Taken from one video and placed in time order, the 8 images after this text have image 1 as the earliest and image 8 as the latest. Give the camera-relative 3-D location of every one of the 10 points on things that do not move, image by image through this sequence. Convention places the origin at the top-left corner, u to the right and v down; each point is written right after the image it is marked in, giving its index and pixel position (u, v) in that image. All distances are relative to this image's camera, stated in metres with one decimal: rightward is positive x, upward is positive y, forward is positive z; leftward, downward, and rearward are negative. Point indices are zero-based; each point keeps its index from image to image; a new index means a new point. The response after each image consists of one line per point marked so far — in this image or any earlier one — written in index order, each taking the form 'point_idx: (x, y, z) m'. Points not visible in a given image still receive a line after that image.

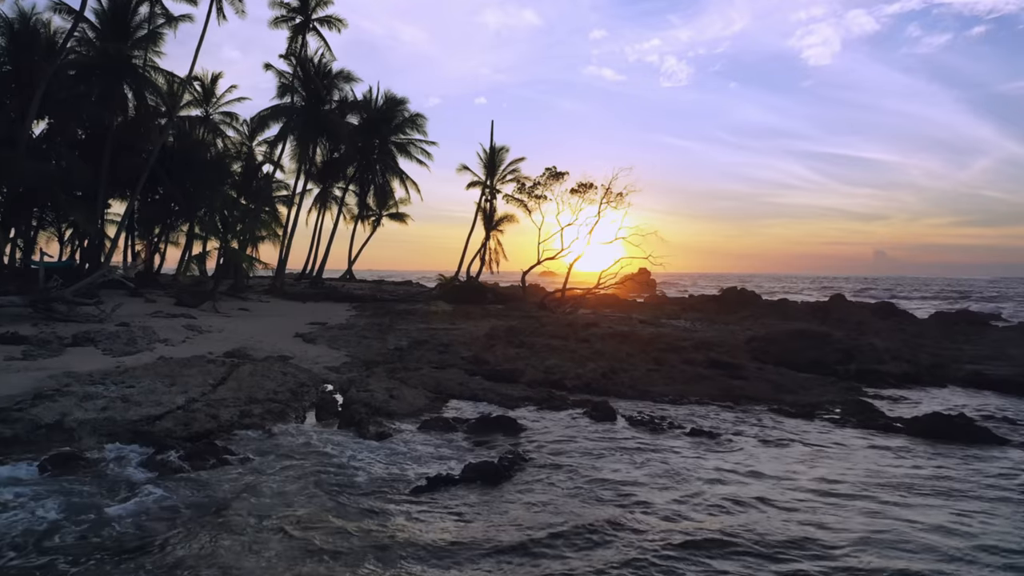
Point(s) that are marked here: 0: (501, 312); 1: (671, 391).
0: (-0.3, -0.7, +19.3) m
1: (+2.4, -1.6, +11.6) m
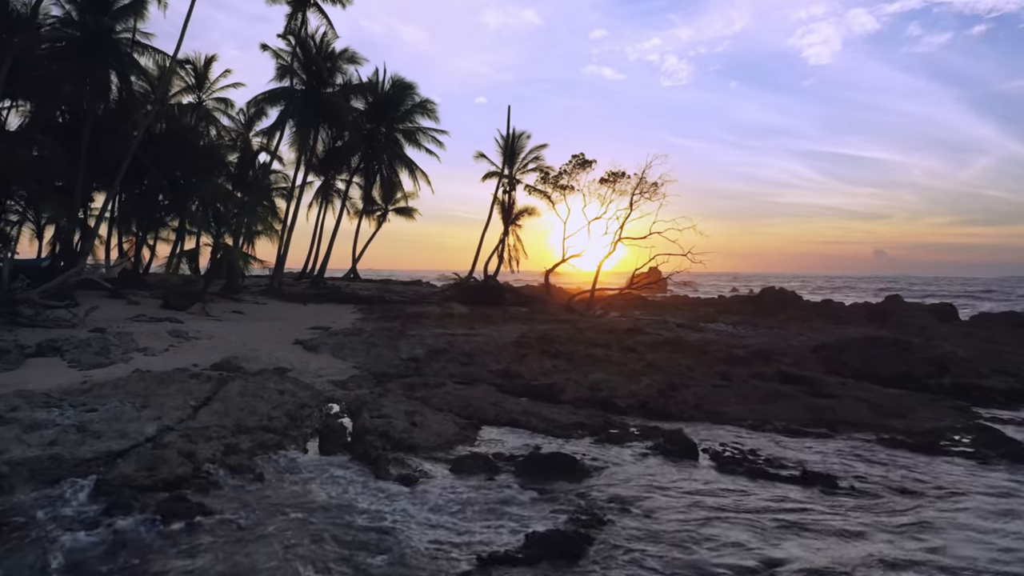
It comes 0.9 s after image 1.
0: (+0.3, -0.7, +17.3) m
1: (+3.0, -1.6, +9.6) m
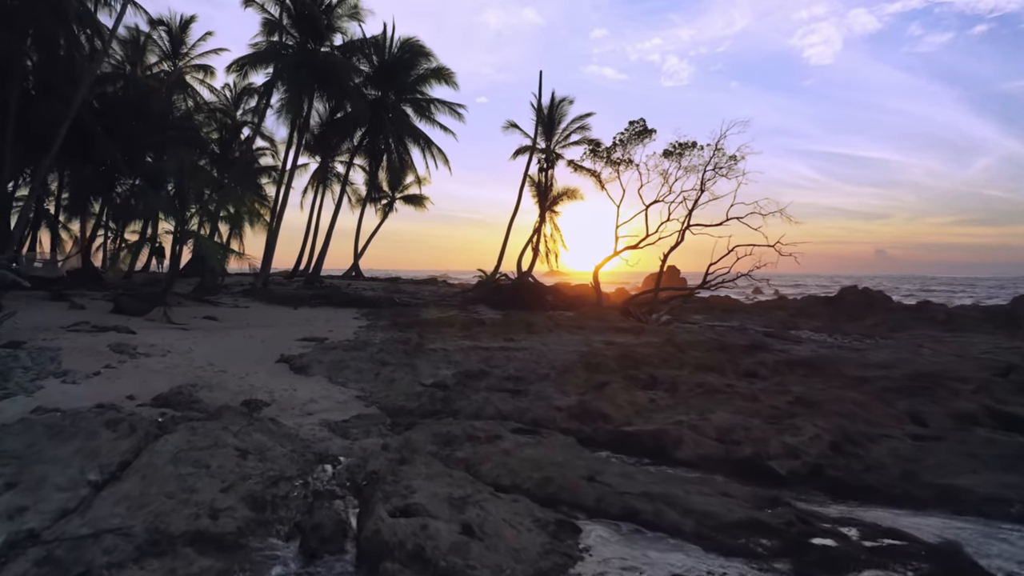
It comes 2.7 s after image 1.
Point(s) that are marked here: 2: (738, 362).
0: (+1.1, -0.7, +13.6) m
1: (+3.8, -1.6, +5.8) m
2: (+2.7, -0.9, +9.1) m
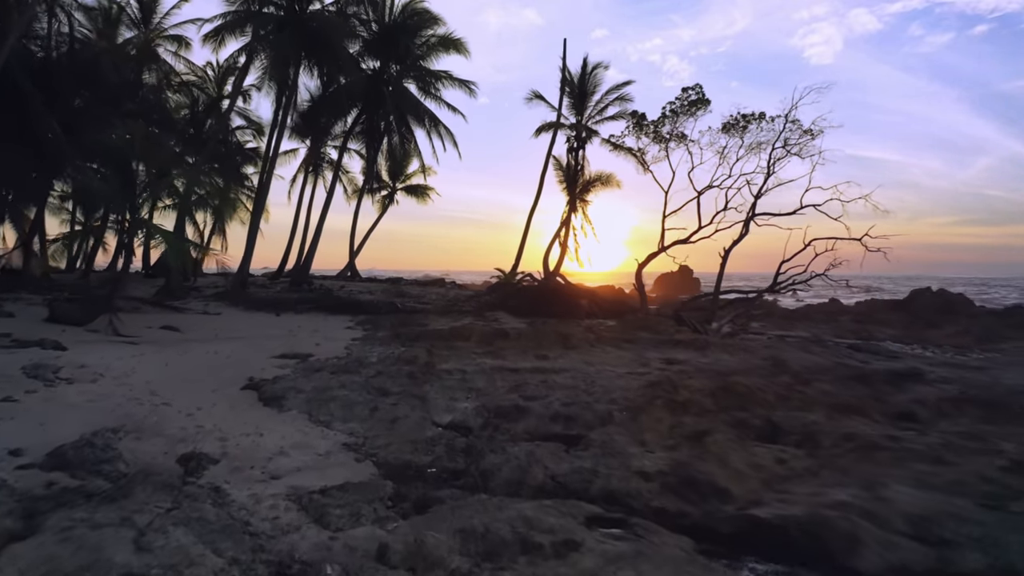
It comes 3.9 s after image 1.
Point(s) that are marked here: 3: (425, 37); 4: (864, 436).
0: (+1.6, -0.8, +10.9) m
1: (+4.3, -1.6, +3.2) m
2: (+3.2, -0.9, +6.5) m
3: (-2.1, +6.0, +18.0) m
4: (+2.6, -1.1, +5.7) m
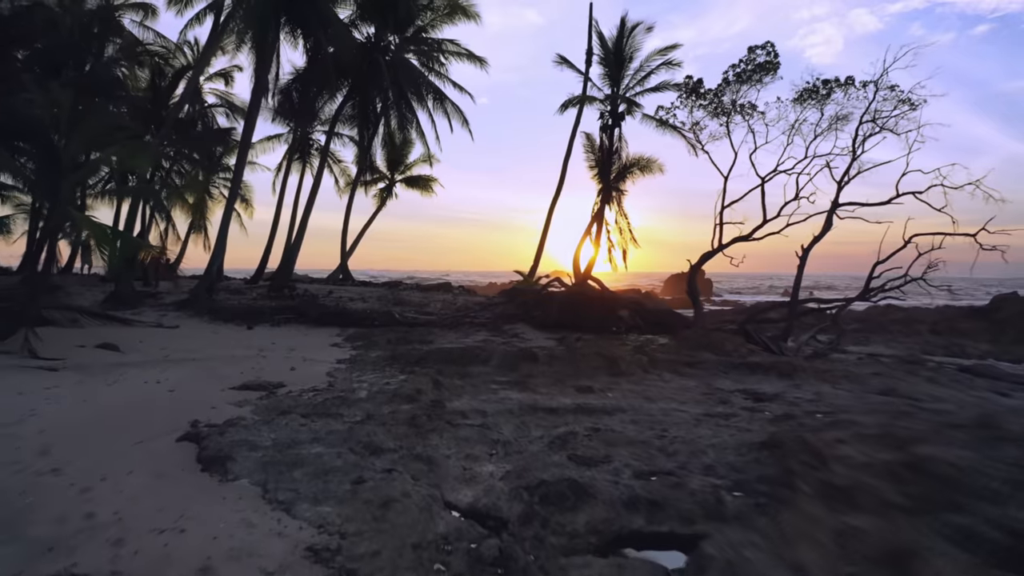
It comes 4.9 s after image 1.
0: (+1.9, -0.9, +8.5) m
1: (+4.6, -1.7, +0.8) m
2: (+3.5, -1.0, +4.1) m
3: (-1.7, +5.9, +15.6) m
4: (+3.0, -1.2, +3.2) m
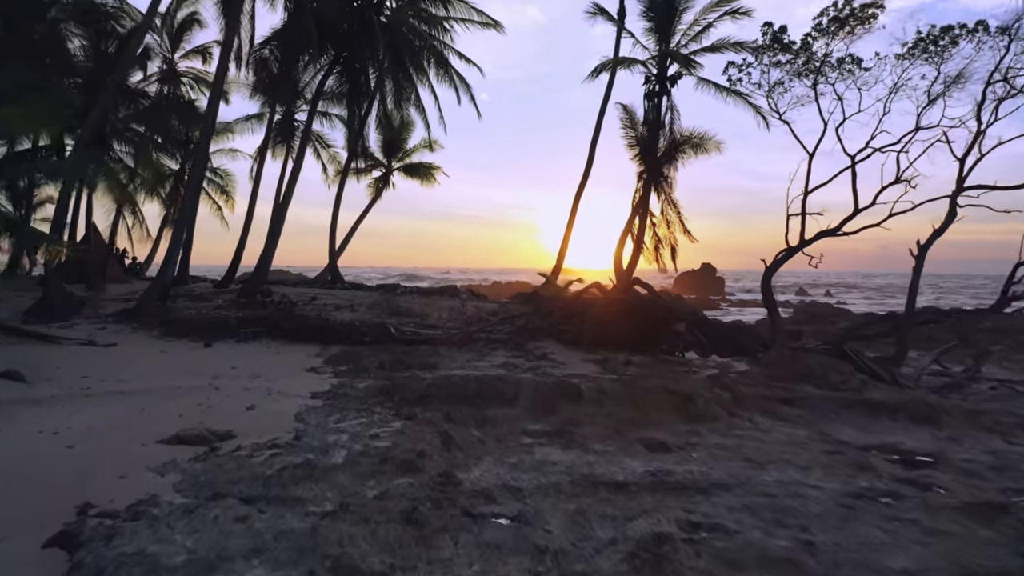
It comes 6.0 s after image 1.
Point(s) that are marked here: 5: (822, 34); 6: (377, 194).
0: (+2.2, -1.0, +6.3) m
1: (+4.9, -1.8, -1.5) m
2: (+3.8, -1.1, +1.8) m
3: (-1.4, +5.8, +13.3) m
4: (+3.2, -1.3, +1.0) m
5: (+3.3, +2.7, +8.0) m
6: (-3.3, +2.3, +18.3) m
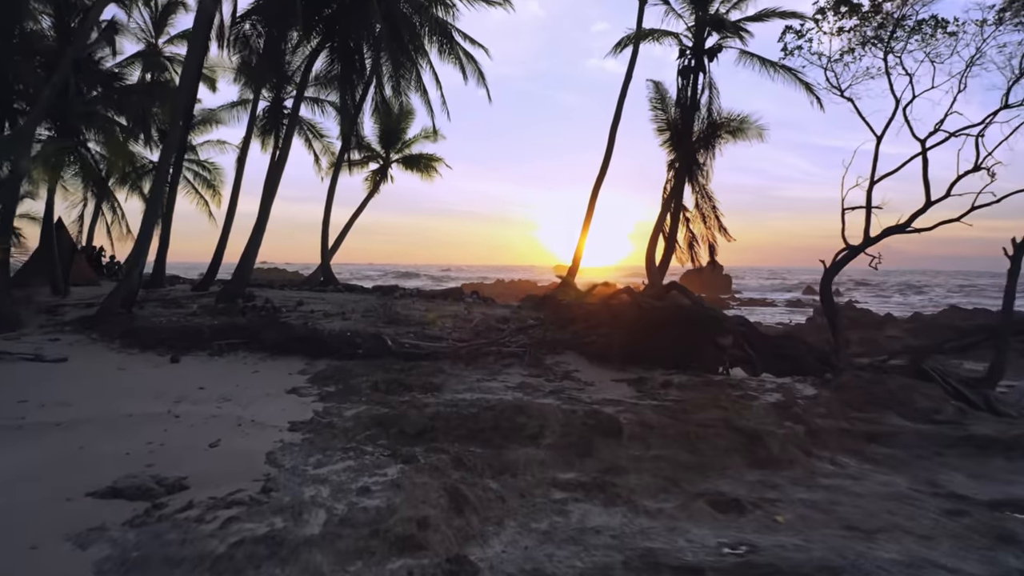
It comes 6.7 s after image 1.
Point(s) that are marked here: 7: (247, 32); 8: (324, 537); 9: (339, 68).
0: (+2.3, -1.0, +5.1) m
1: (+5.0, -1.9, -2.7) m
2: (+3.9, -1.2, +0.6) m
3: (-1.3, +5.8, +12.1) m
4: (+3.4, -1.4, -0.2) m
5: (+3.4, +2.6, +6.8) m
6: (-3.1, +2.3, +17.0) m
7: (-4.1, +4.0, +11.8) m
8: (-0.9, -1.2, +3.7) m
9: (-2.7, +3.5, +12.0) m
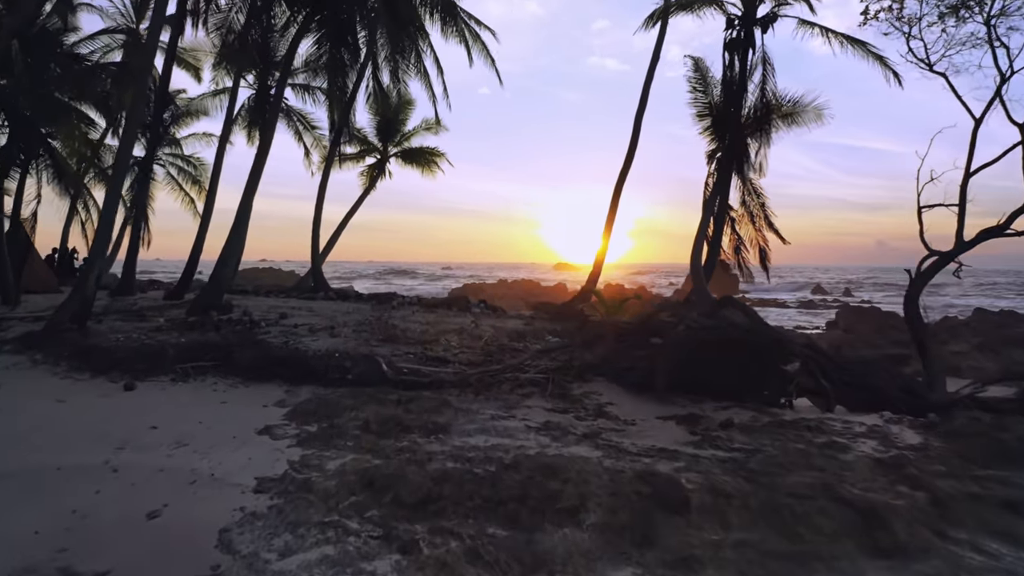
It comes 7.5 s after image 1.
0: (+2.5, -1.1, +3.9) m
1: (+5.2, -2.1, -3.9) m
2: (+4.1, -1.4, -0.6) m
3: (-1.1, +5.7, +10.8) m
4: (+3.6, -1.5, -1.4) m
5: (+3.6, +2.5, +5.6) m
6: (-2.9, +2.2, +15.8) m
7: (-3.9, +3.9, +10.5) m
8: (-0.7, -1.3, +2.5) m
9: (-2.5, +3.4, +10.8) m
